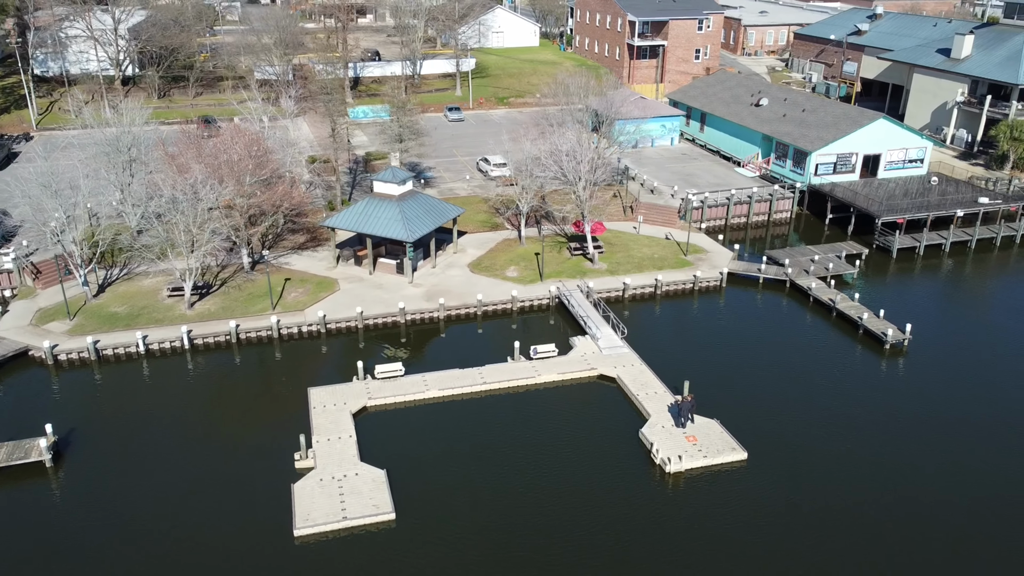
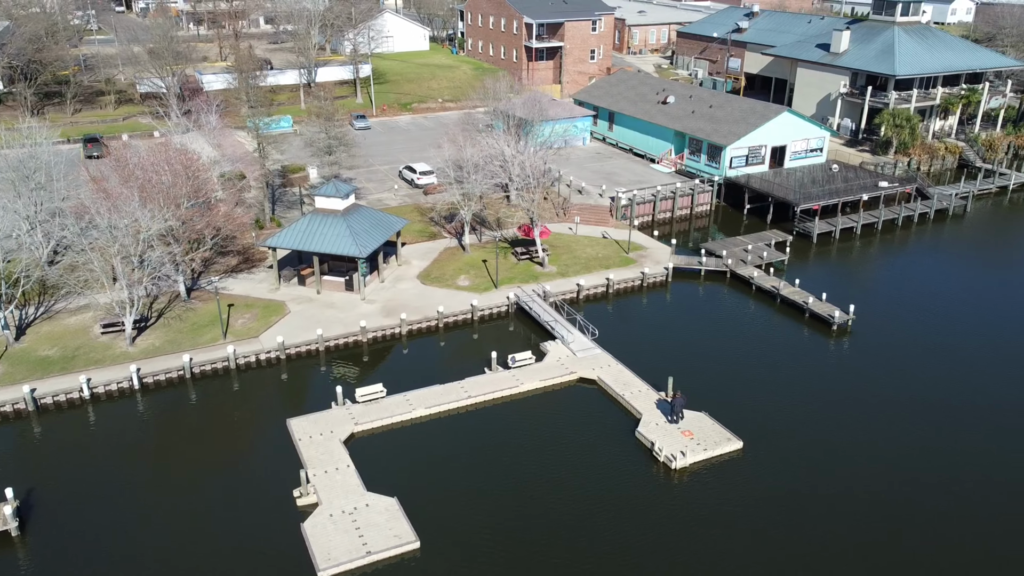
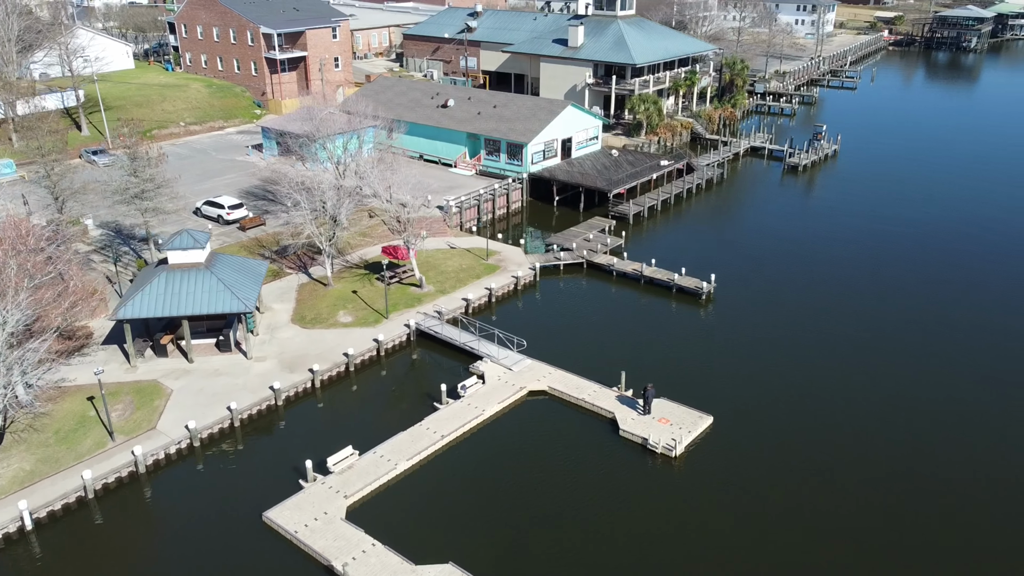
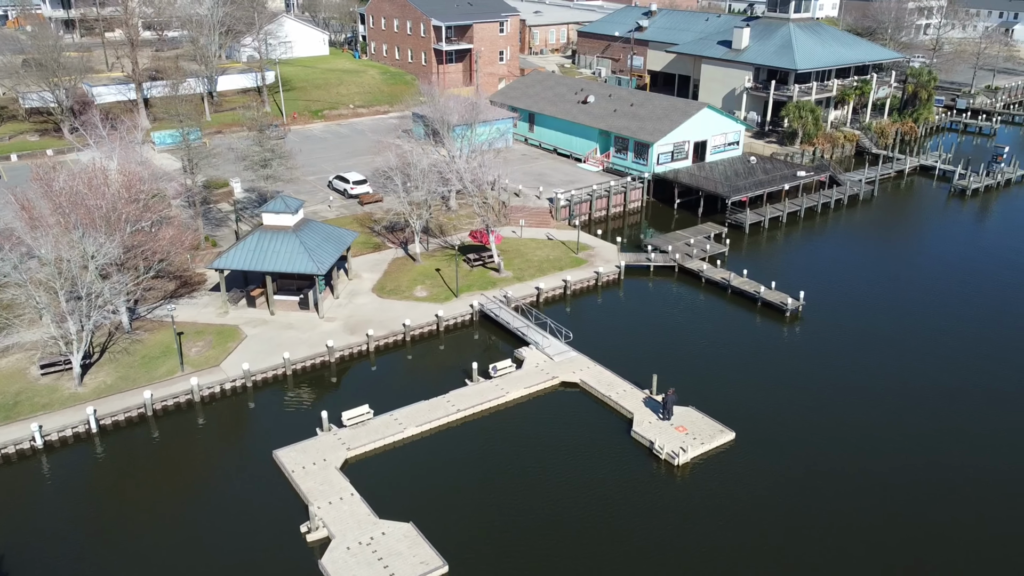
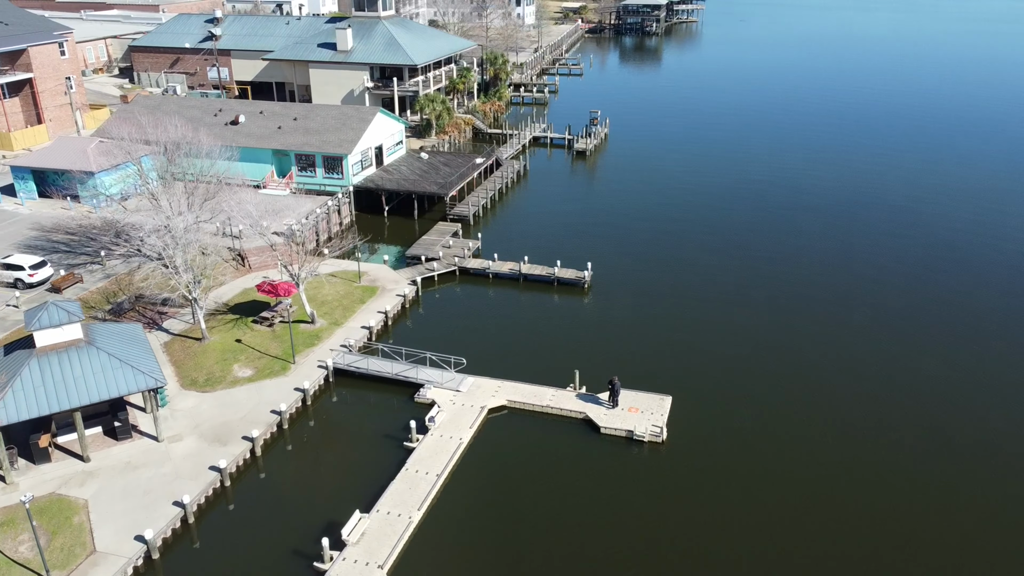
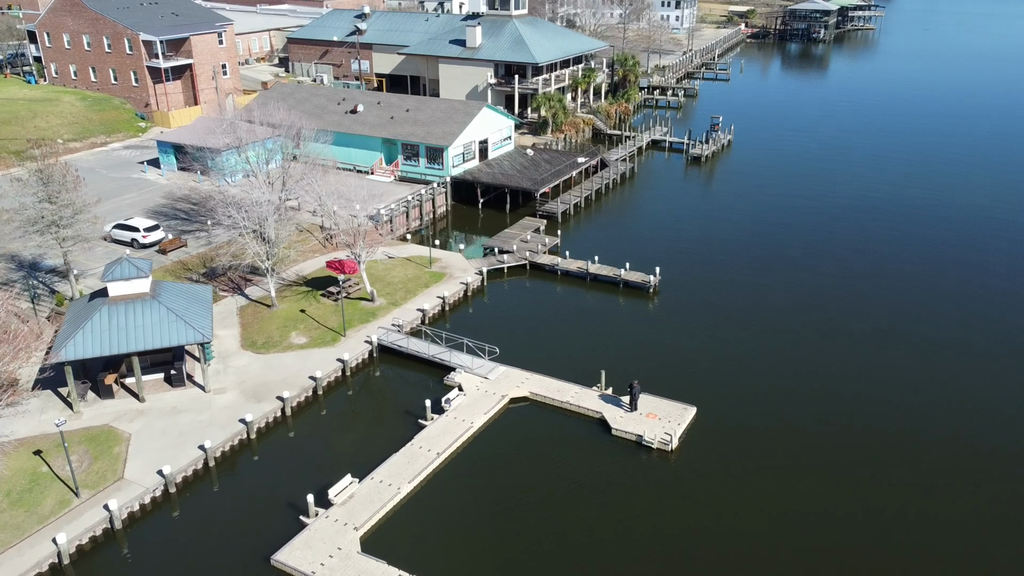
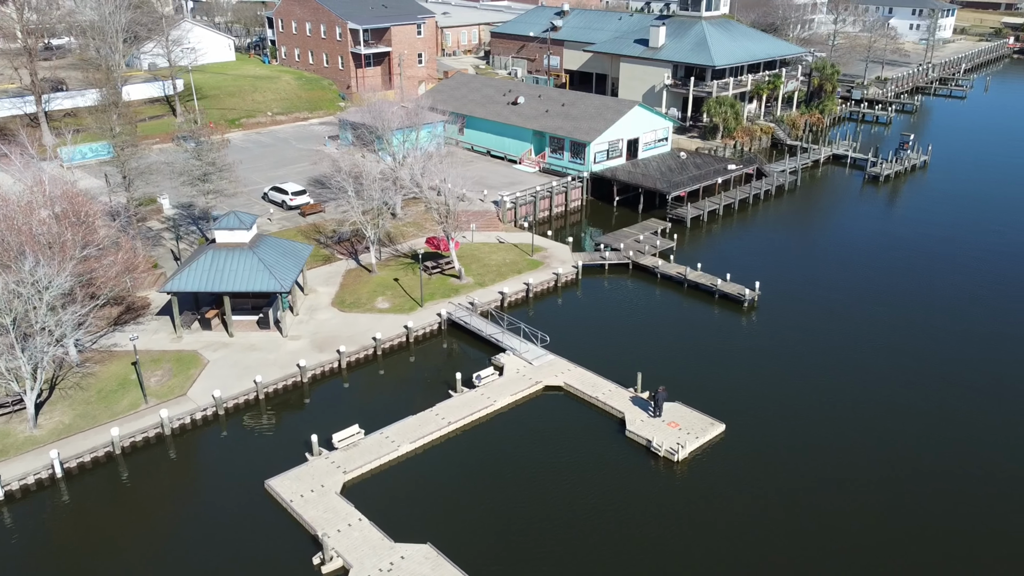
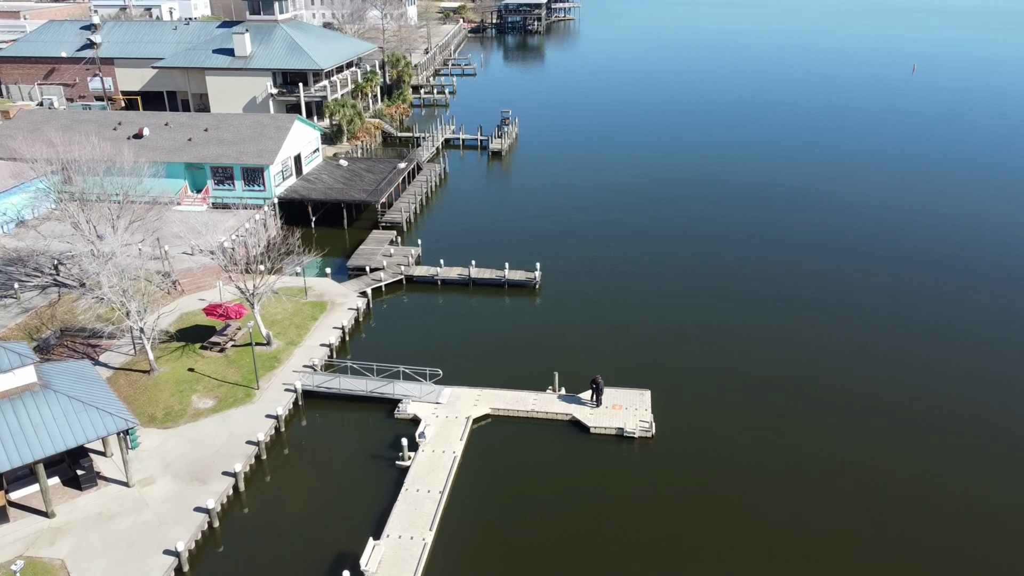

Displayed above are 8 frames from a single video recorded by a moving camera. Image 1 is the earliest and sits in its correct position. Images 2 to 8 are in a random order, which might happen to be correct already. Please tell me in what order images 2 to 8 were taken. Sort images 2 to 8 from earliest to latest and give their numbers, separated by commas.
2, 4, 7, 3, 6, 5, 8
